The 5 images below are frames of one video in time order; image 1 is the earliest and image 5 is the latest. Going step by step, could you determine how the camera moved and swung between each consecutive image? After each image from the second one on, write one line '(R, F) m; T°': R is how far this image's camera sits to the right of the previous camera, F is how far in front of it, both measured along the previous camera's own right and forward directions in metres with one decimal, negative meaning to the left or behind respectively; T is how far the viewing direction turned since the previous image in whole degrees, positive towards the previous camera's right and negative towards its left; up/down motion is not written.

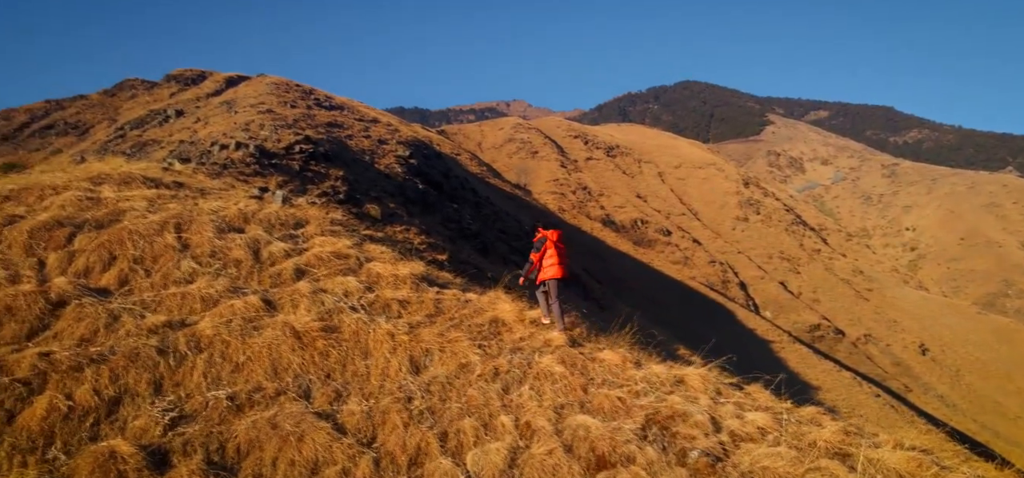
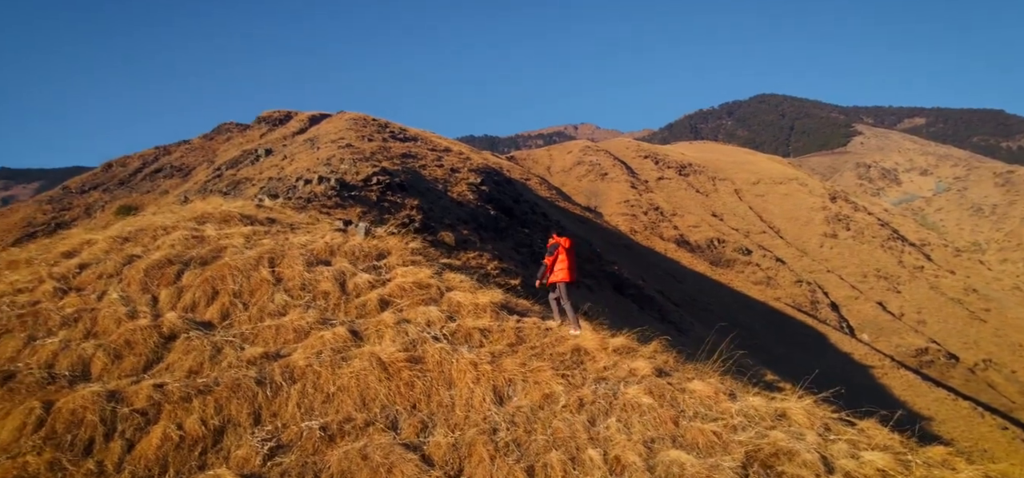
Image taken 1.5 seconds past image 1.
(0.0, +0.1) m; -6°
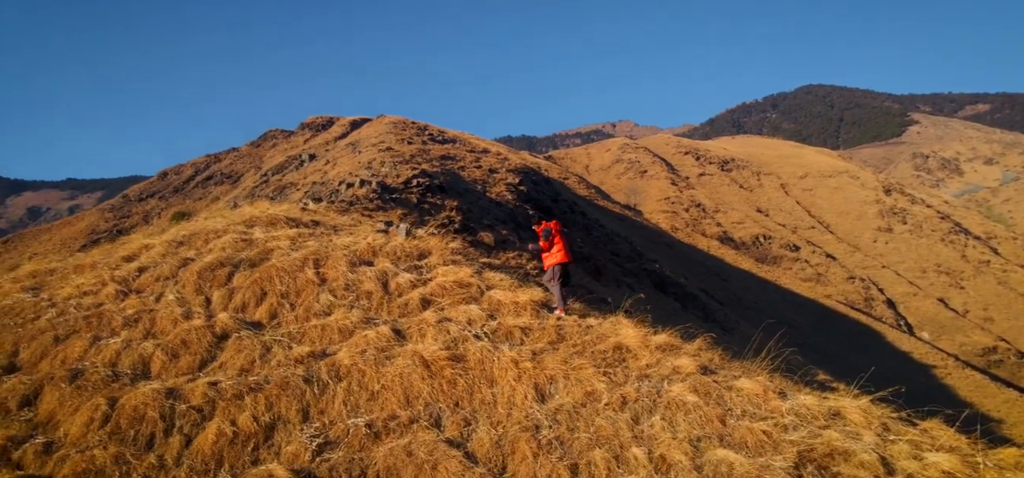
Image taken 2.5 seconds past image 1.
(0.0, +0.1) m; -3°
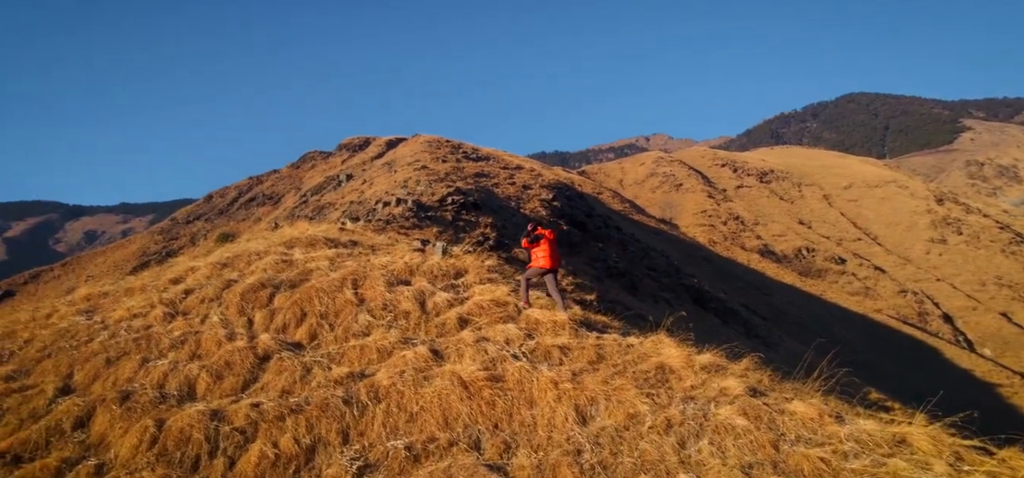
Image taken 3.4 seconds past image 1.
(0.0, +0.1) m; -3°
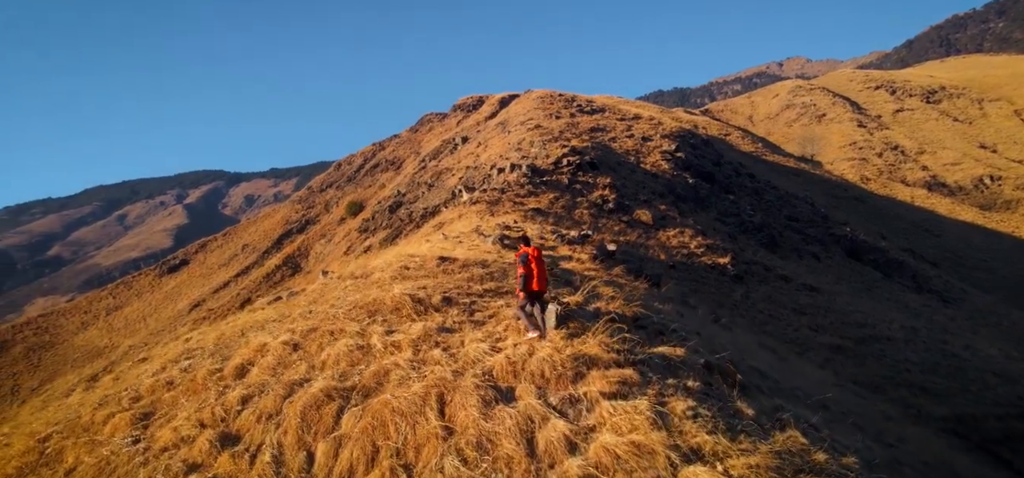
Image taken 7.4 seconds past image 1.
(-0.1, +3.4) m; -10°
